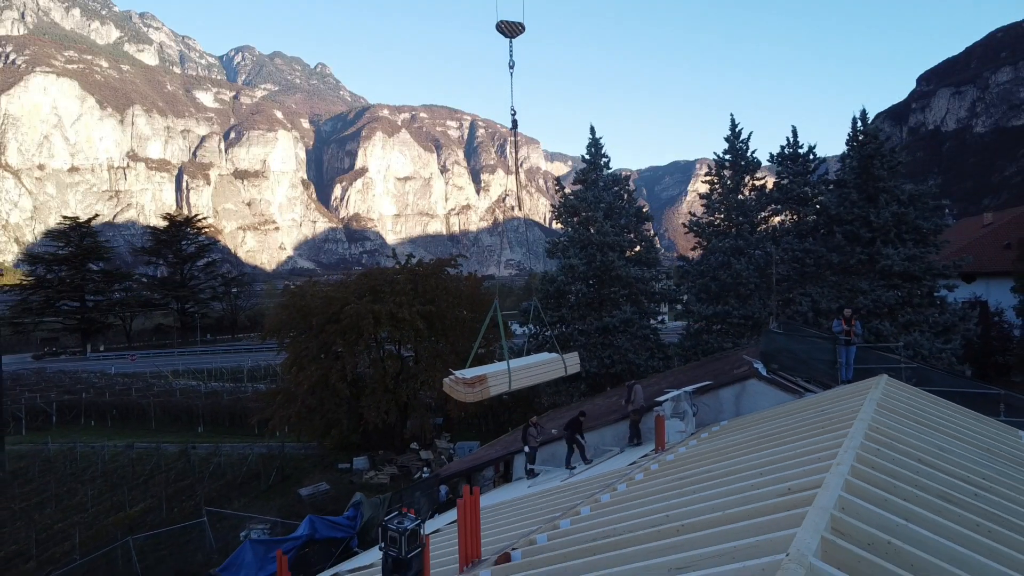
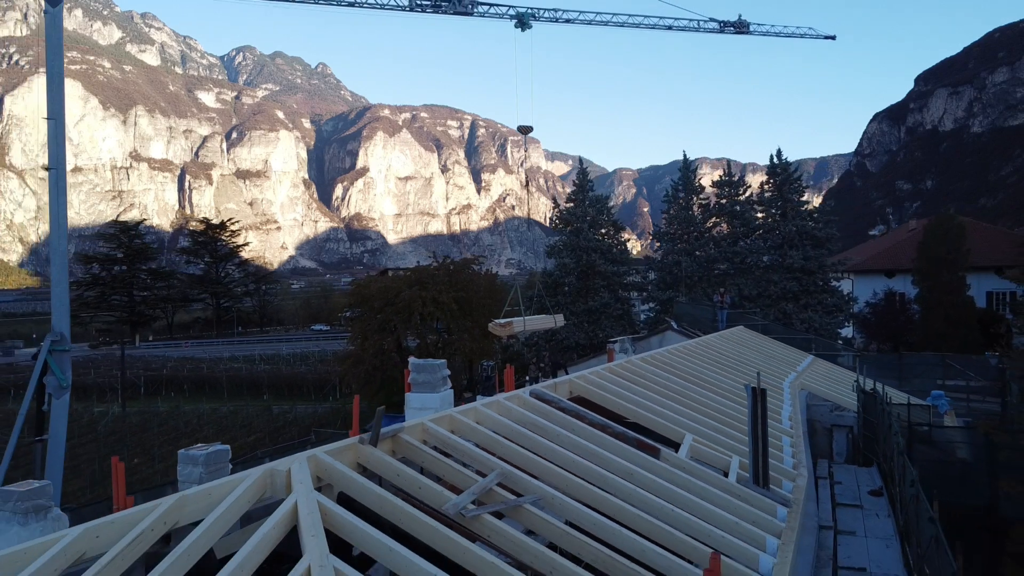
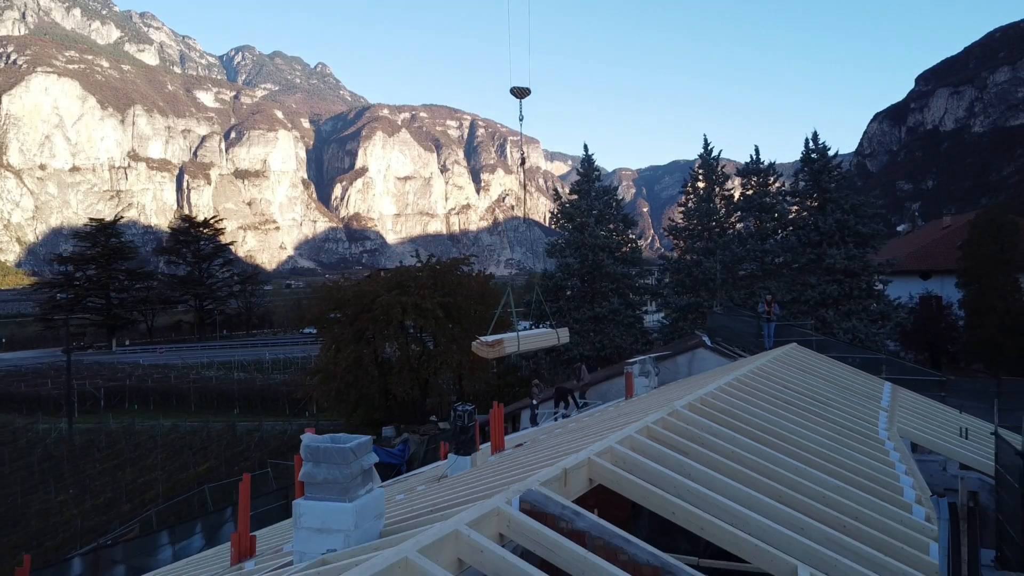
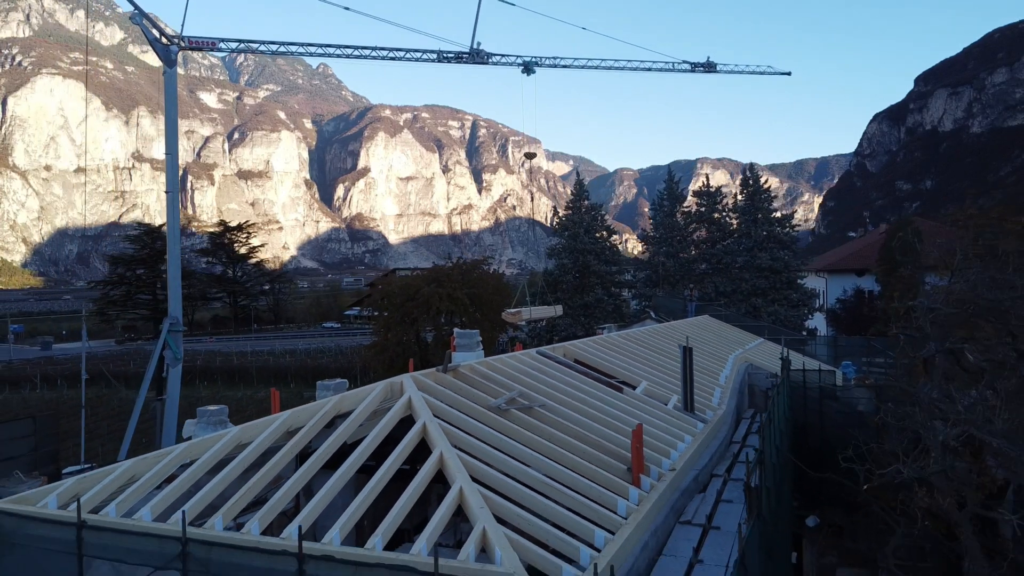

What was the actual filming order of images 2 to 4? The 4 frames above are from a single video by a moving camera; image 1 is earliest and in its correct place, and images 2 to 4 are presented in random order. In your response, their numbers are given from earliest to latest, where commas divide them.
3, 2, 4
